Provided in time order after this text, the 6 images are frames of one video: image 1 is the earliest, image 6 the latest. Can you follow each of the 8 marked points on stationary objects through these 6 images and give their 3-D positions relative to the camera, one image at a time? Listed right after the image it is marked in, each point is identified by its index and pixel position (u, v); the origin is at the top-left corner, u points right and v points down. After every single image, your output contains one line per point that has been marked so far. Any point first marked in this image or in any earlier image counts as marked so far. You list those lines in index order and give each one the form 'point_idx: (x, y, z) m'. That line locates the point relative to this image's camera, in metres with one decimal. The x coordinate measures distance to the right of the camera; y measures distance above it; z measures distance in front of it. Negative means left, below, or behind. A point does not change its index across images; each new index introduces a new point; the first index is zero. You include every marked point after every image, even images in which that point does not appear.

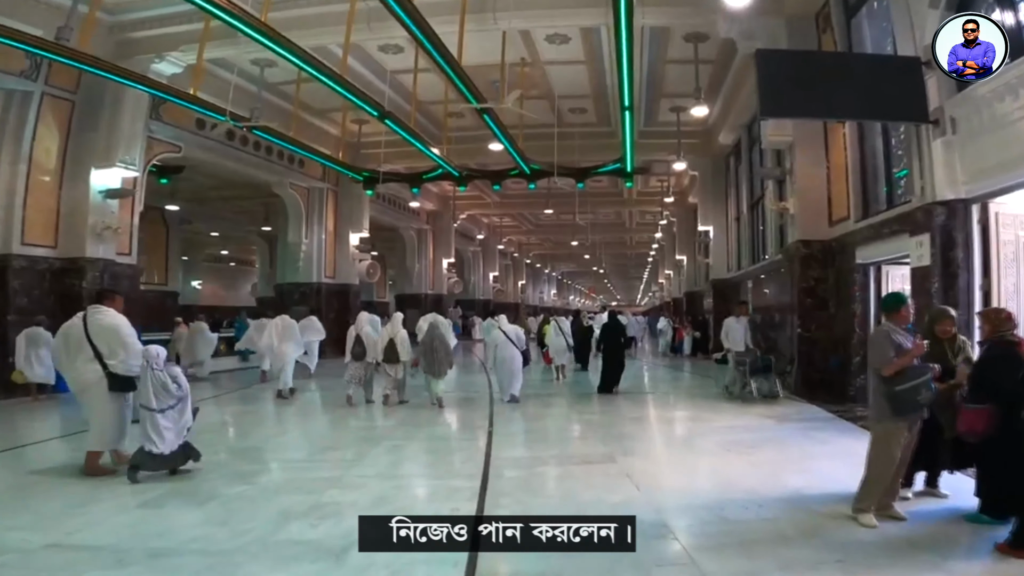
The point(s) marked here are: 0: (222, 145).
0: (-5.1, +2.5, +11.6) m
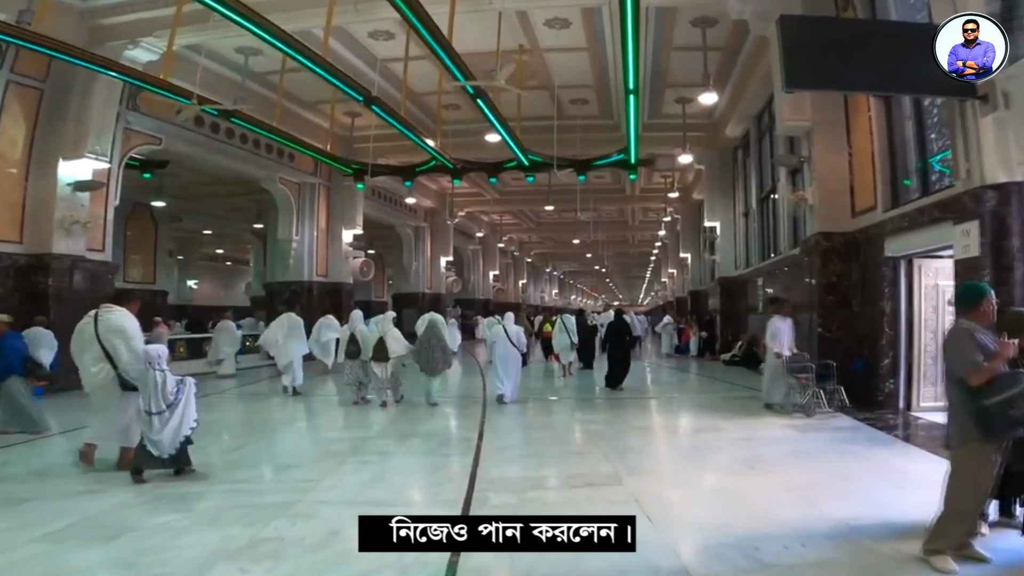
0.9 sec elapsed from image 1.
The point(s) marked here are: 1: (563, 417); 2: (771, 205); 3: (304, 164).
0: (-5.1, +2.5, +11.0) m
1: (+0.5, -1.3, +6.8) m
2: (+4.4, +1.4, +11.1) m
3: (-4.2, +2.5, +13.5) m
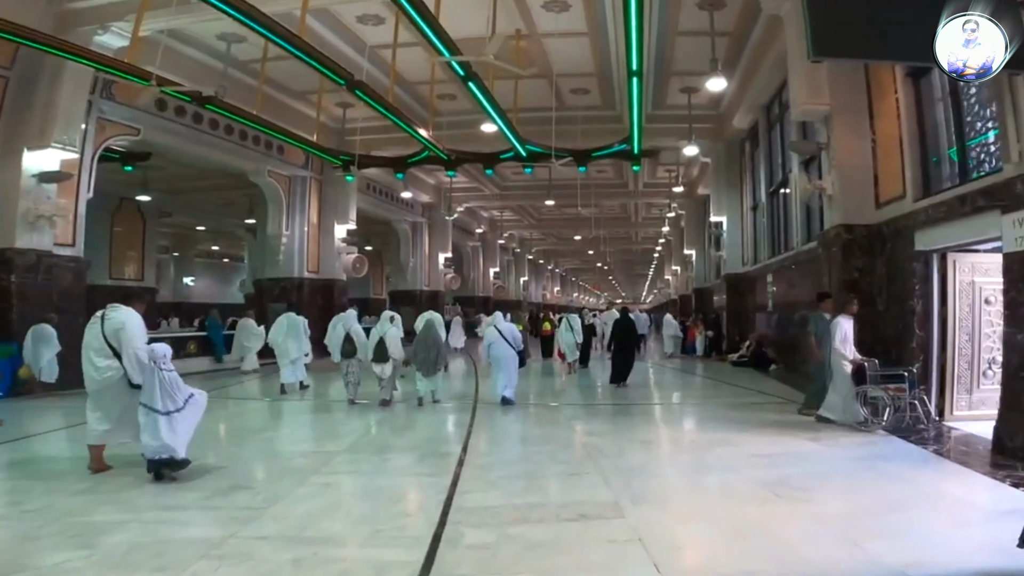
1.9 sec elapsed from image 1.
0: (-5.2, +2.5, +10.5) m
1: (+0.4, -1.3, +6.3) m
2: (+4.3, +1.4, +10.5) m
3: (-4.3, +2.6, +13.0) m
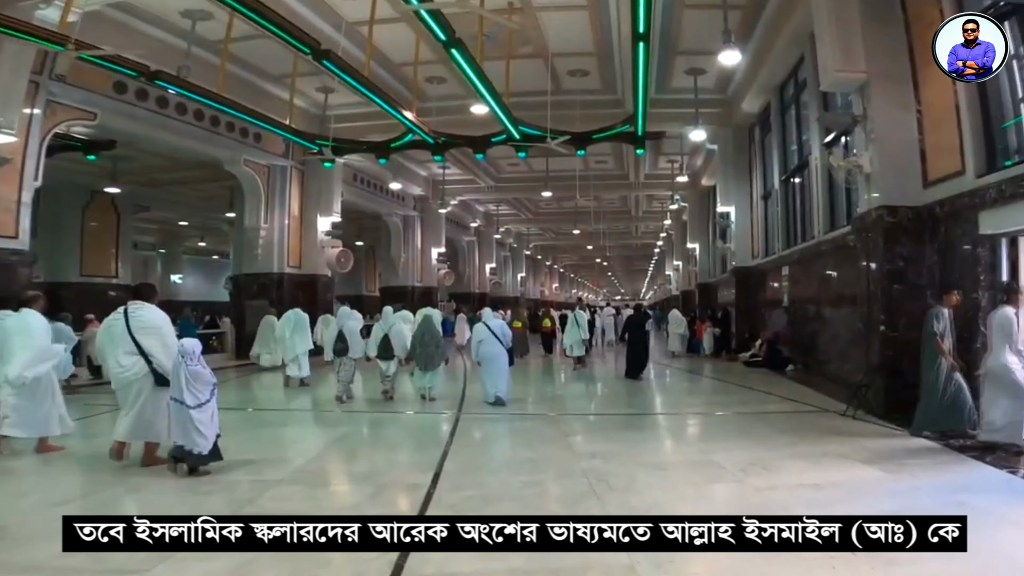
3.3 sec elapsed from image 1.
0: (-5.3, +2.6, +9.7) m
1: (+0.4, -1.2, +5.5) m
2: (+4.2, +1.5, +9.7) m
3: (-4.4, +2.6, +12.2) m
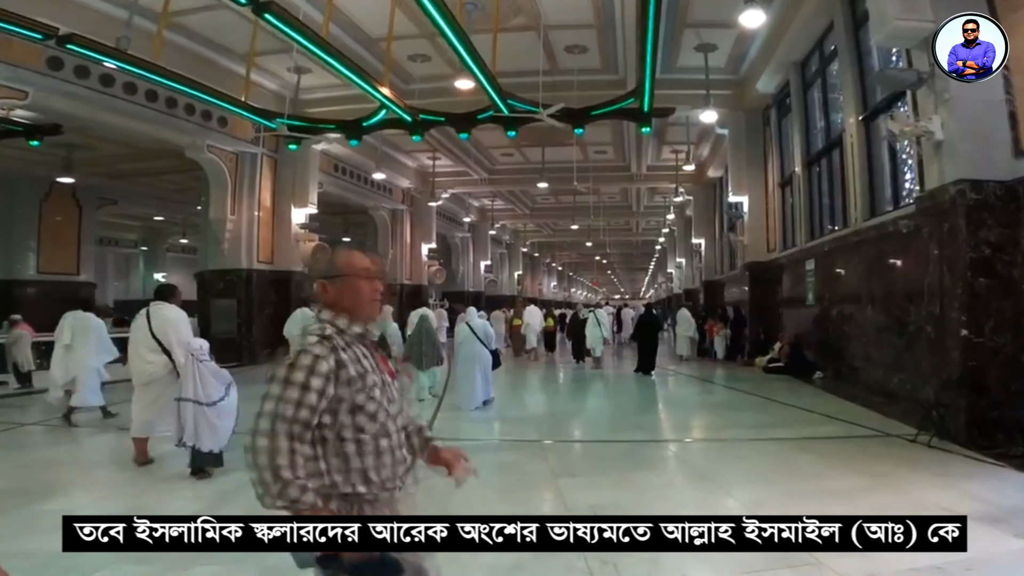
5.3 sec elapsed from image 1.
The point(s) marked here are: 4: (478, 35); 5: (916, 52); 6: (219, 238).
0: (-5.4, +2.6, +8.6) m
1: (+0.2, -1.2, +4.4) m
2: (+4.1, +1.6, +8.6) m
3: (-4.5, +2.7, +11.1) m
4: (-0.5, +3.8, +10.0) m
5: (+3.0, +1.8, +4.8) m
6: (-4.9, +0.8, +11.2) m
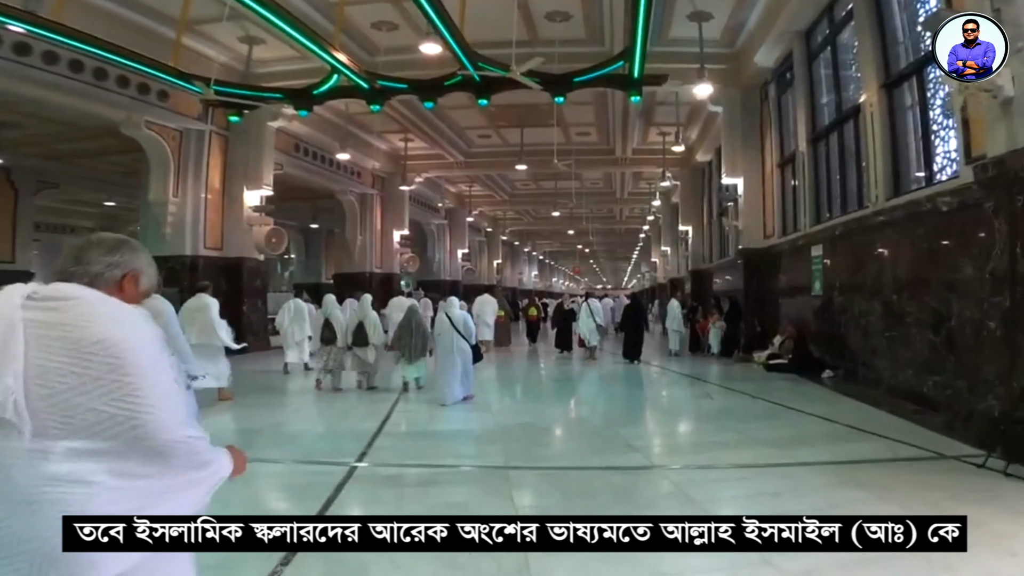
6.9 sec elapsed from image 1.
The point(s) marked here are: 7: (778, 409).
0: (-5.7, +2.7, +7.5) m
1: (0.0, -1.1, +3.5) m
2: (+3.8, +1.7, +7.8) m
3: (-4.9, +2.8, +10.0) m
4: (-0.8, +4.0, +9.0) m
5: (+2.7, +1.8, +4.0) m
6: (-5.3, +1.0, +10.1) m
7: (+2.4, -1.1, +5.9) m
